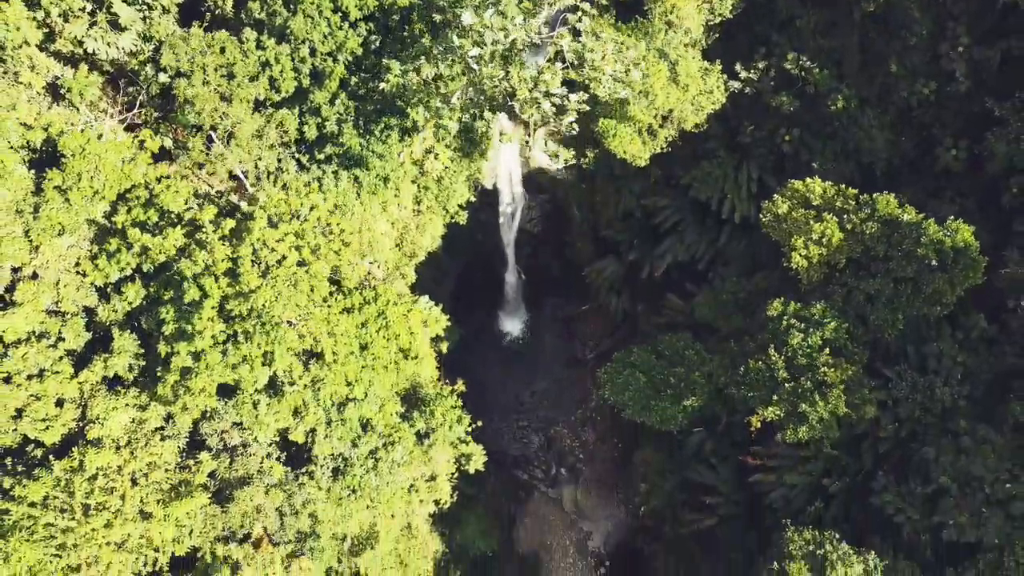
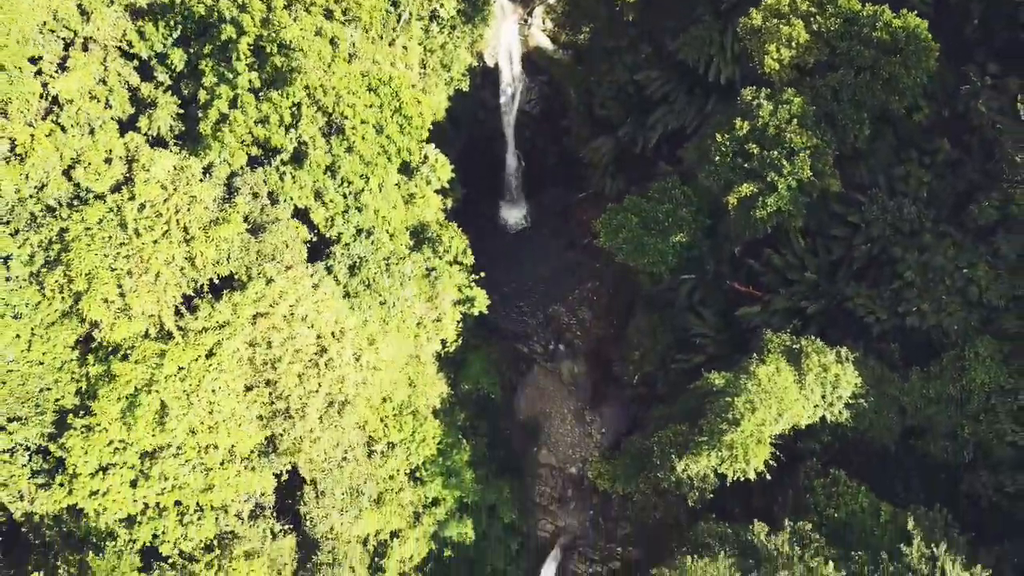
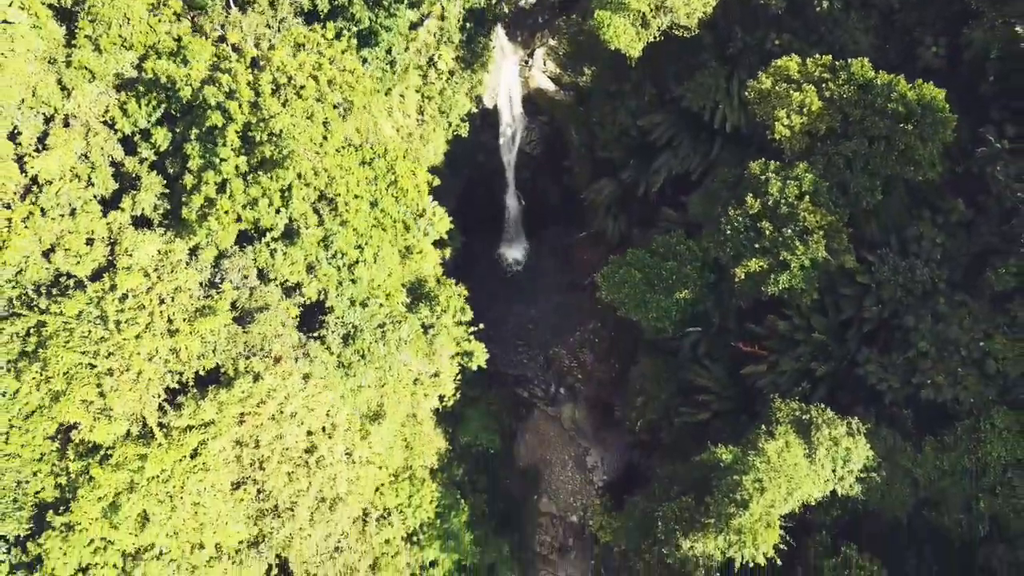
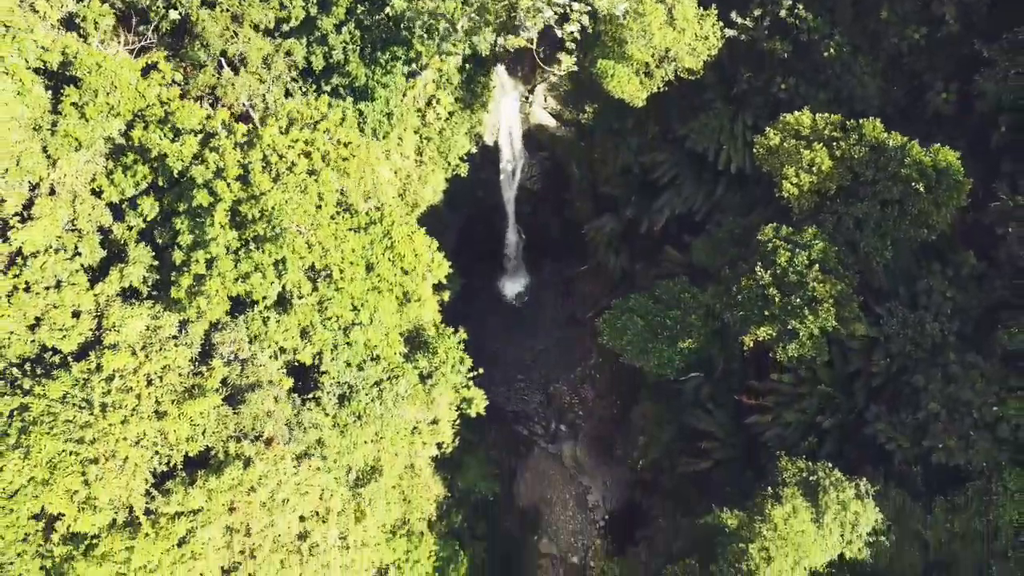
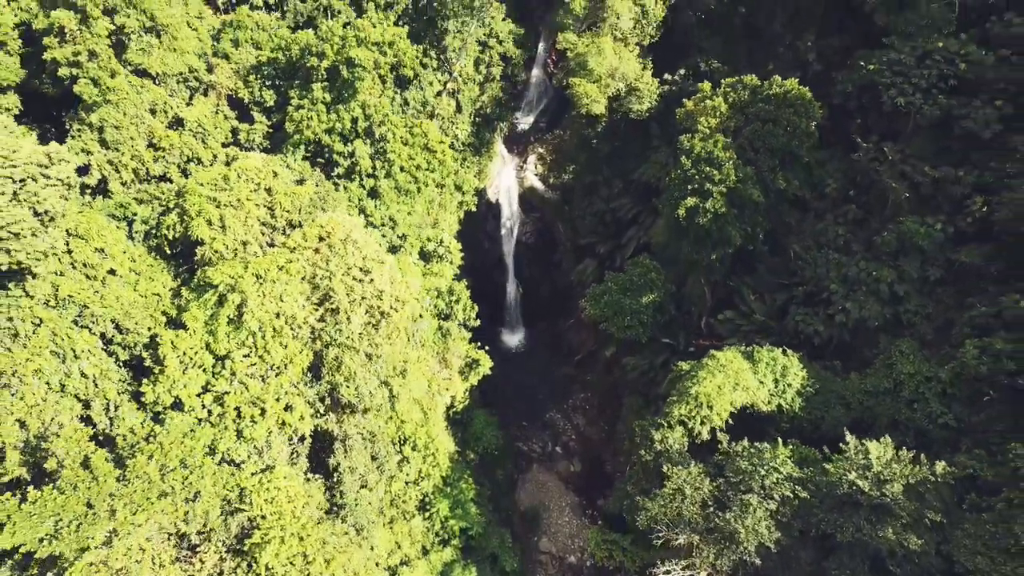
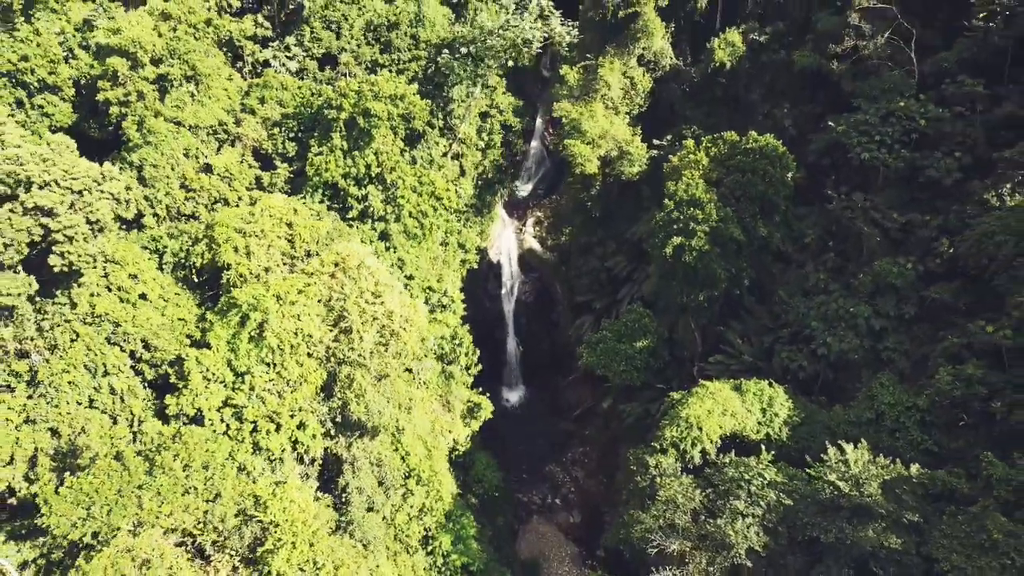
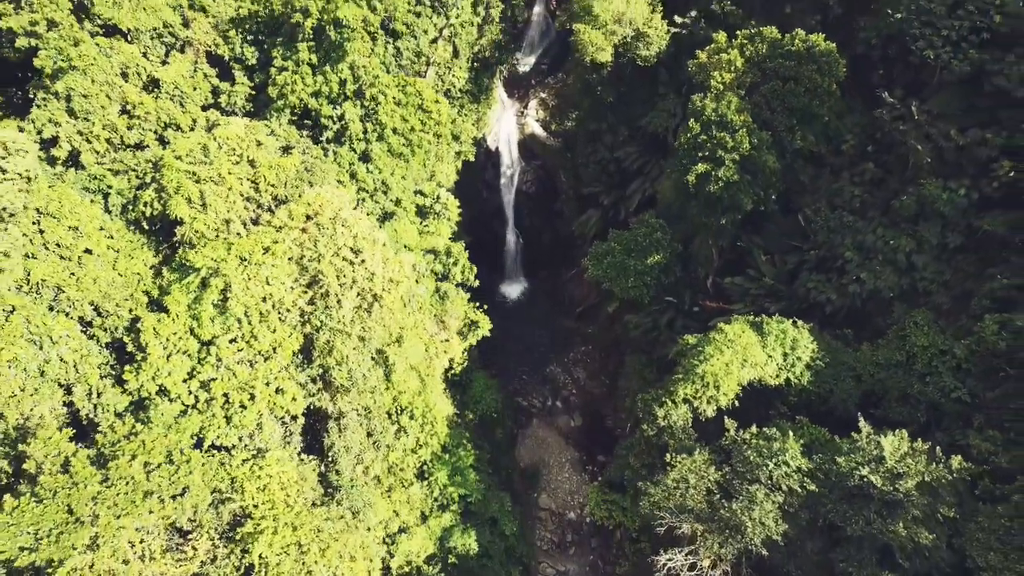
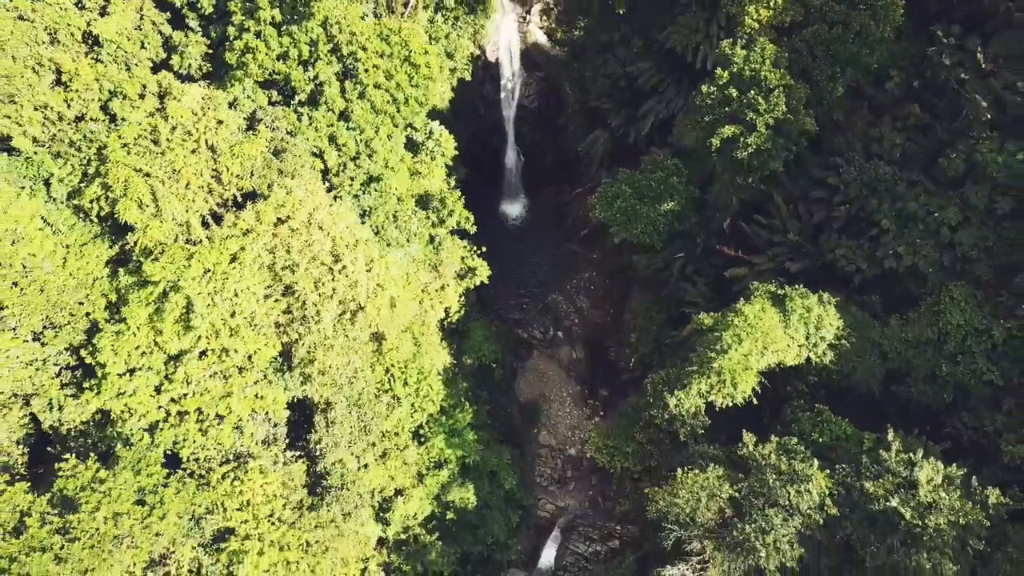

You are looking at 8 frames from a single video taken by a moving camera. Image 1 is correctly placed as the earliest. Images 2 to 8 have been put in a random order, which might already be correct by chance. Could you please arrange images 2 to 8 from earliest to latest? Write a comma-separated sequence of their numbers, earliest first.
4, 3, 2, 8, 7, 5, 6
